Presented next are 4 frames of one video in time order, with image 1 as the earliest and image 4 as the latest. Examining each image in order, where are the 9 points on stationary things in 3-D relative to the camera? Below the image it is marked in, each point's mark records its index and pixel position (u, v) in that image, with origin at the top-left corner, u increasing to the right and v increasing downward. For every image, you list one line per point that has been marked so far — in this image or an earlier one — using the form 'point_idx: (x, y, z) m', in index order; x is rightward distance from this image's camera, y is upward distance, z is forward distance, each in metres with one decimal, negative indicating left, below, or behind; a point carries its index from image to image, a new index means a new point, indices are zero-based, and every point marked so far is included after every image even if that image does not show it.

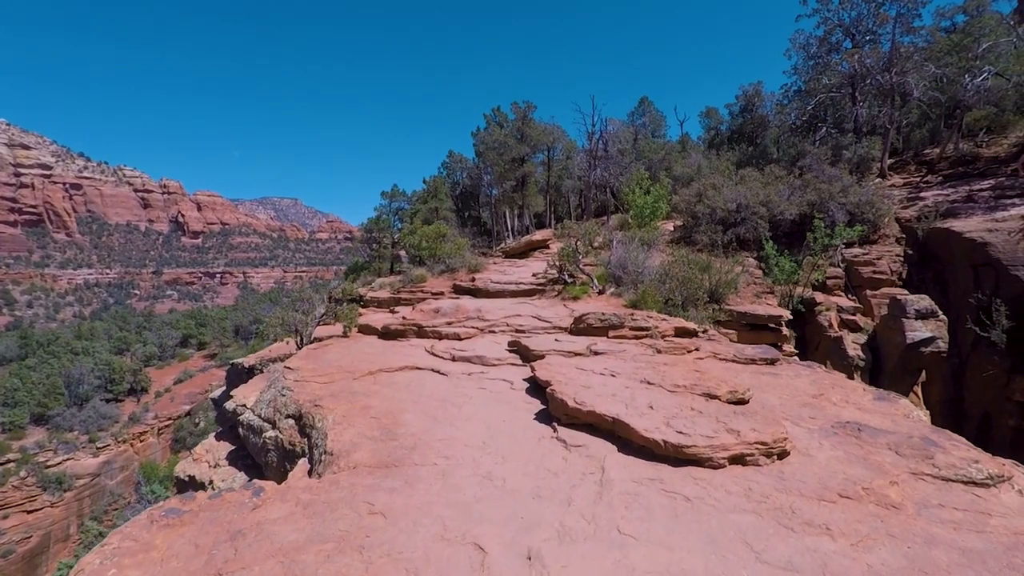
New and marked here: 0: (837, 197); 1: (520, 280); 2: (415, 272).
0: (+11.3, +3.2, +15.8) m
1: (+0.2, +0.2, +13.5) m
2: (-3.5, +0.6, +16.5) m
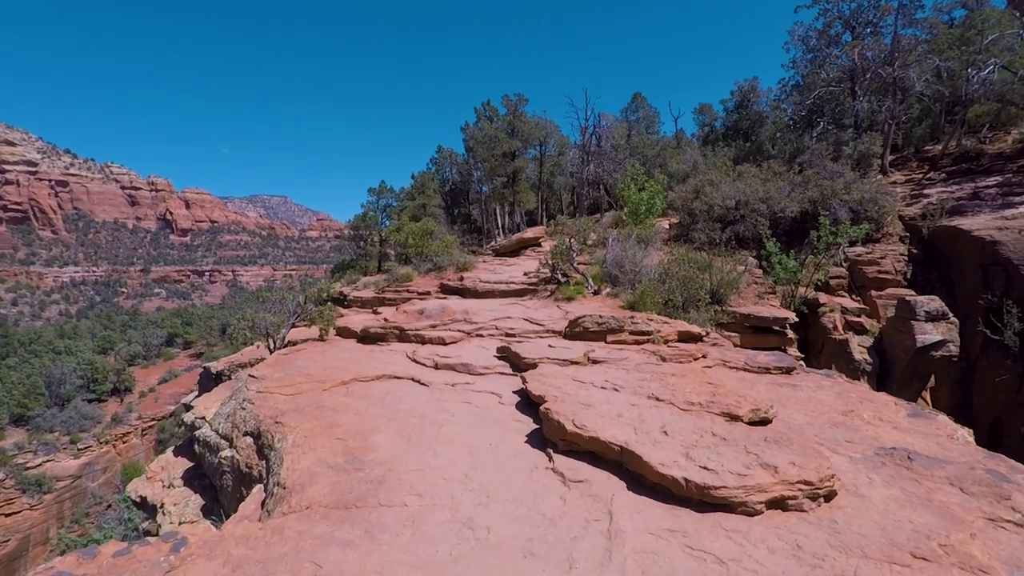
0: (+11.0, +3.2, +15.3) m
1: (0.0, +0.2, +12.8) m
2: (-3.8, +0.6, +15.7) m
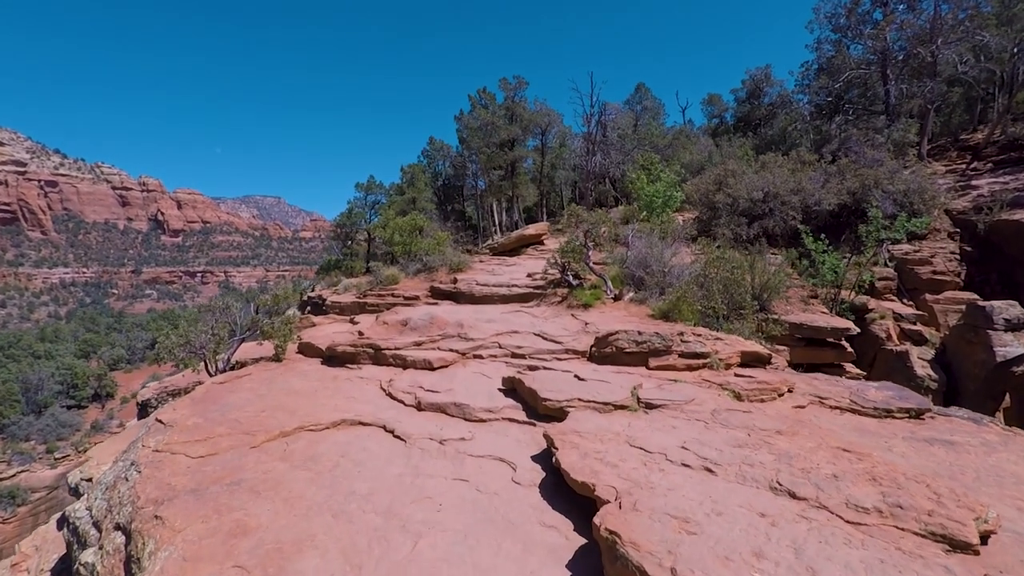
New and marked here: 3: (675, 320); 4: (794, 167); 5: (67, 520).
0: (+11.0, +3.1, +13.5) m
1: (0.0, +0.1, +10.9) m
2: (-3.8, +0.5, +13.8) m
3: (+3.0, -0.6, +8.3) m
4: (+9.8, +4.2, +15.9) m
5: (-4.2, -2.2, +4.3) m
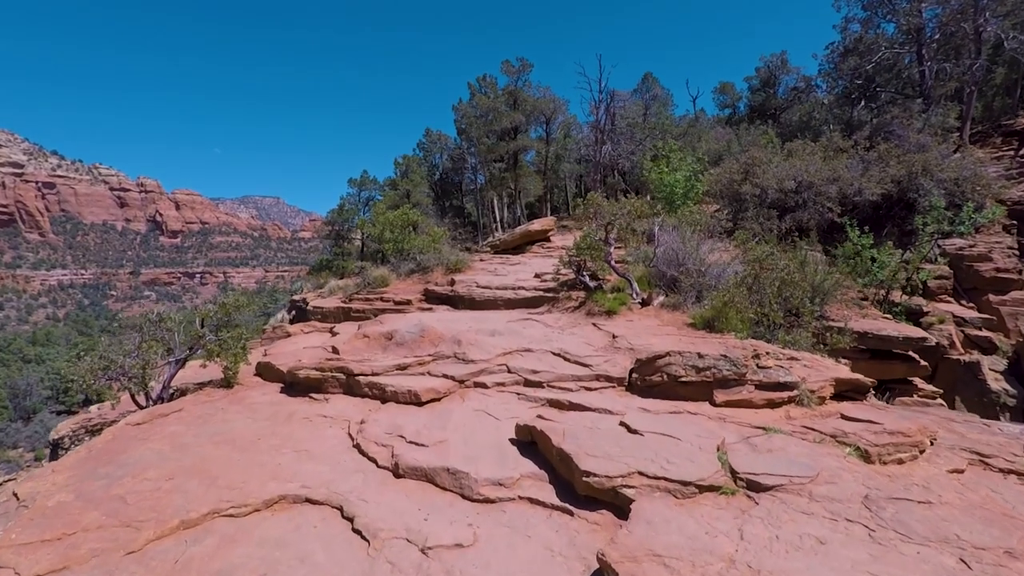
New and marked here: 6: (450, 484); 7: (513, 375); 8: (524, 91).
0: (+11.1, +3.1, +12.0) m
1: (+0.2, +0.1, +9.4) m
2: (-3.7, +0.4, +12.3) m
3: (+3.1, -0.6, +6.8) m
4: (+9.9, +4.2, +14.4) m
5: (-4.1, -2.3, +2.8) m
6: (-0.4, -1.3, +3.1) m
7: (0.0, -0.9, +4.8) m
8: (+0.4, +7.7, +17.9) m
